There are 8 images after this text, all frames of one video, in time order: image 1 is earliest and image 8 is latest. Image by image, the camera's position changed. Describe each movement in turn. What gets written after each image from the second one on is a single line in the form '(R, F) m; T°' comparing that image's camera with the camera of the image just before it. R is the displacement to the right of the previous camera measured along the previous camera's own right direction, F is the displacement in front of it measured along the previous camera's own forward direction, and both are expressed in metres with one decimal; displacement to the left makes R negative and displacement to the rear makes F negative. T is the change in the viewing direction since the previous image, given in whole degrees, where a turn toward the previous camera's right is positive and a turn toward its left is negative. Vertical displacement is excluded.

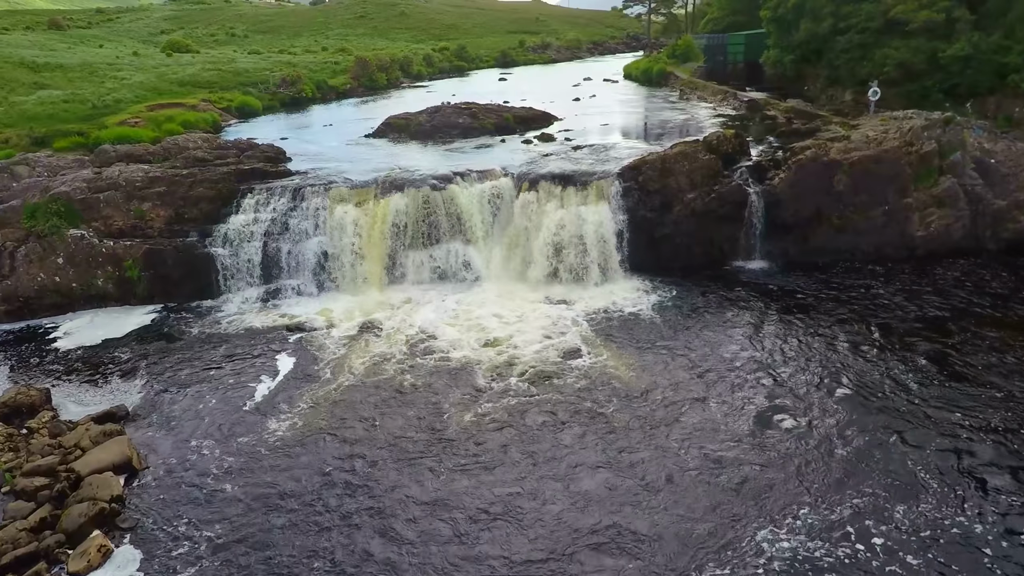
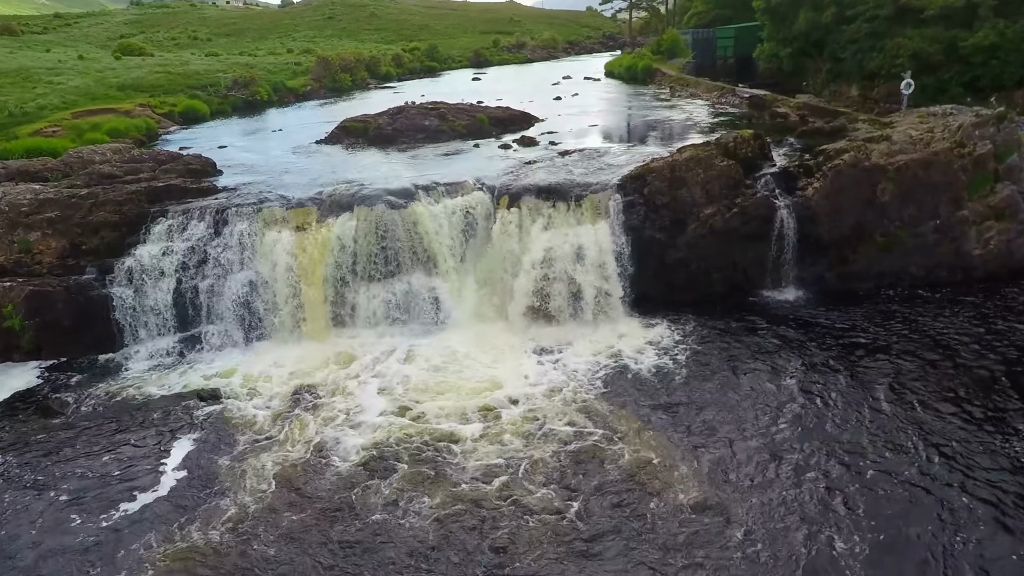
(0.0, +6.0) m; +2°
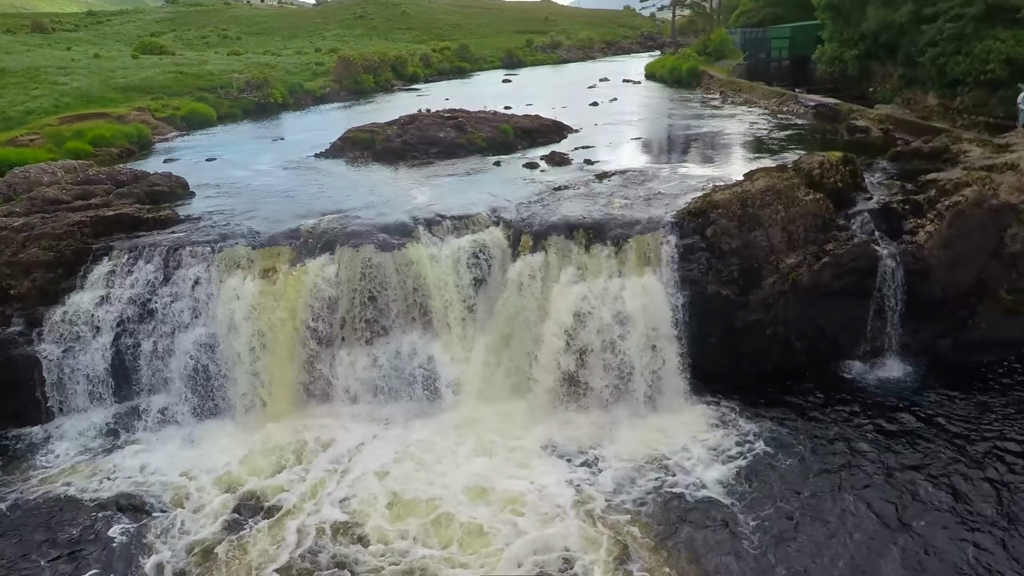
(+0.2, +5.4) m; -2°
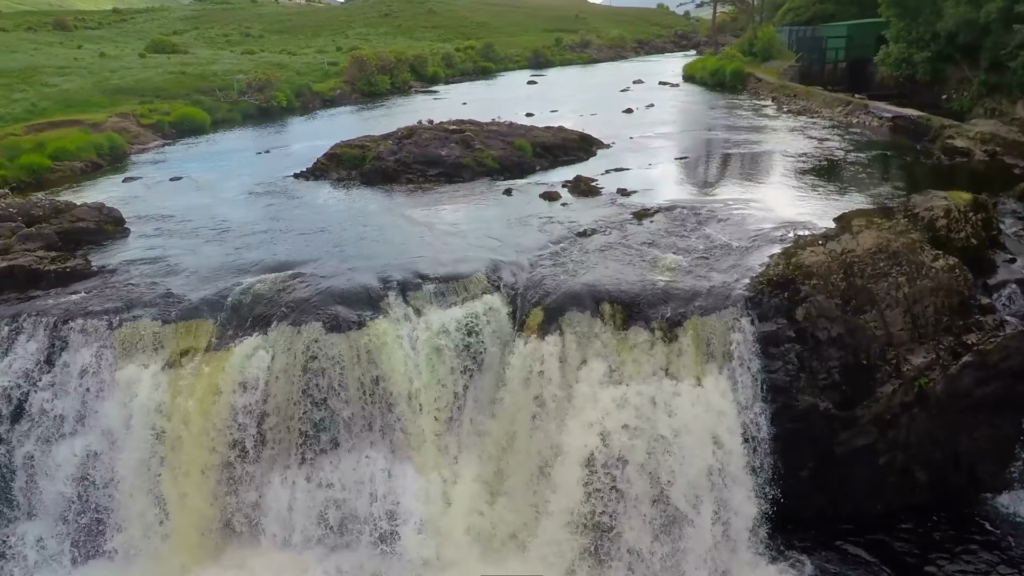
(+0.4, +5.7) m; -2°
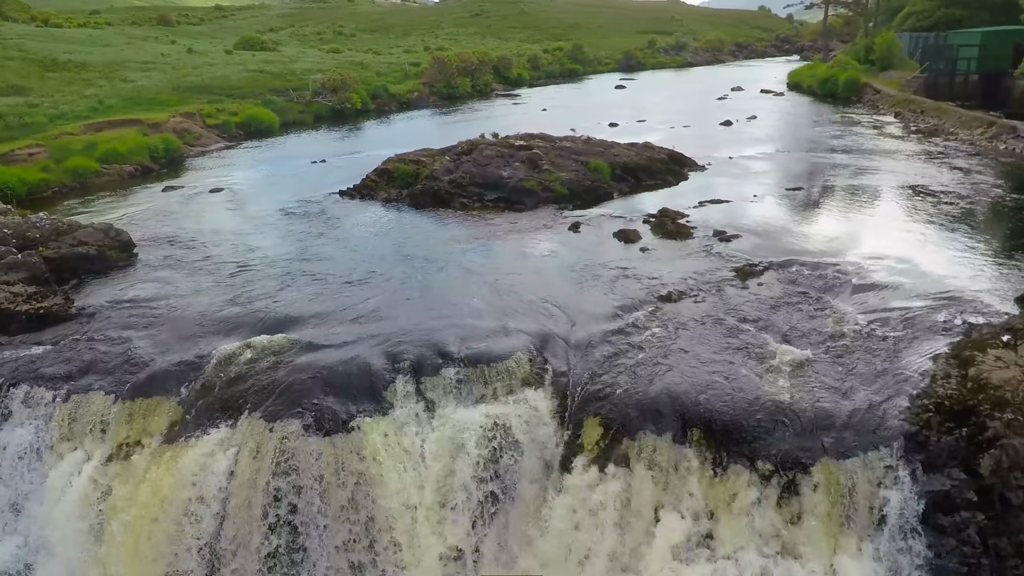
(+0.4, +3.9) m; -6°
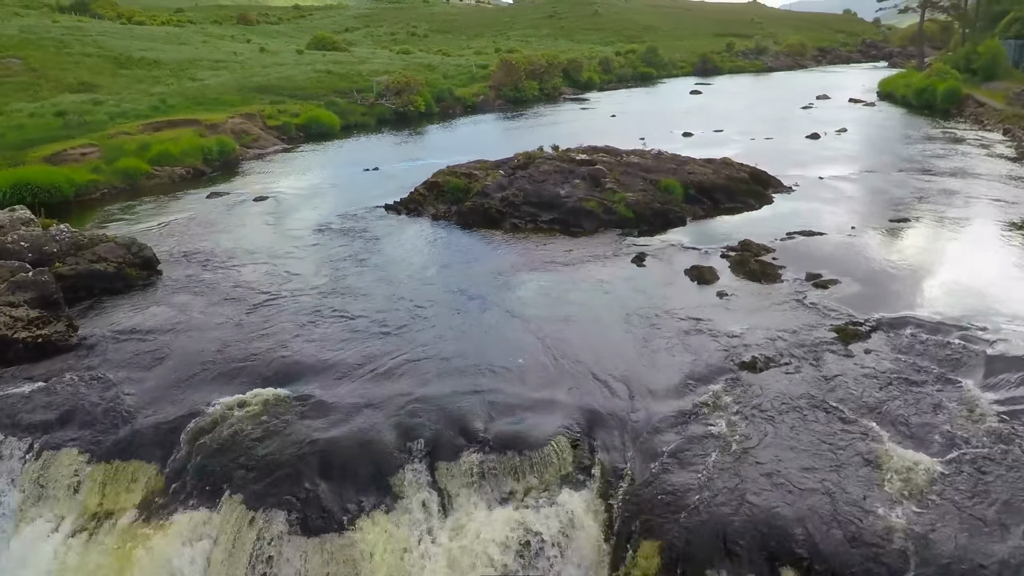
(+0.2, +2.2) m; -5°
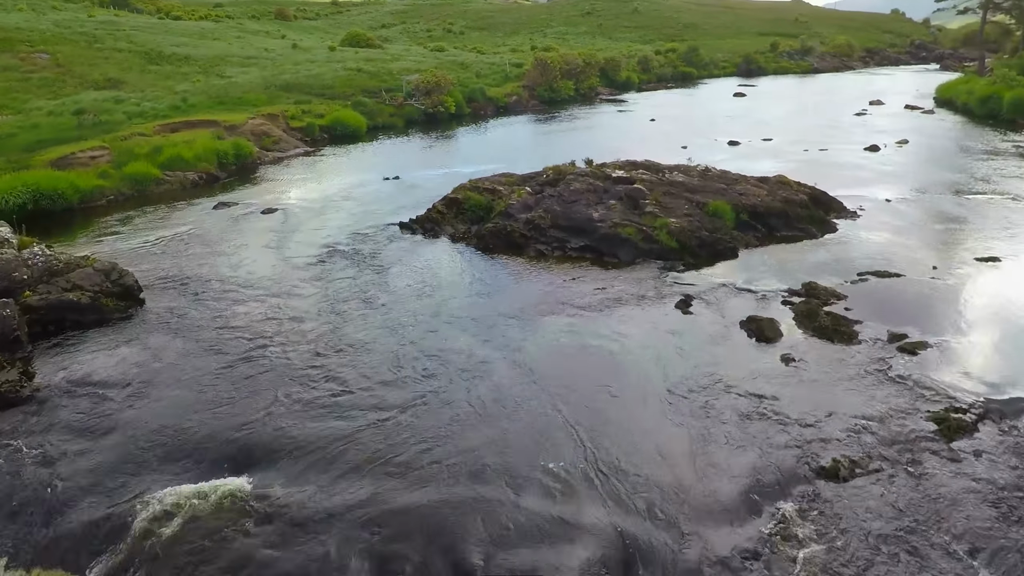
(+0.1, +2.3) m; -2°
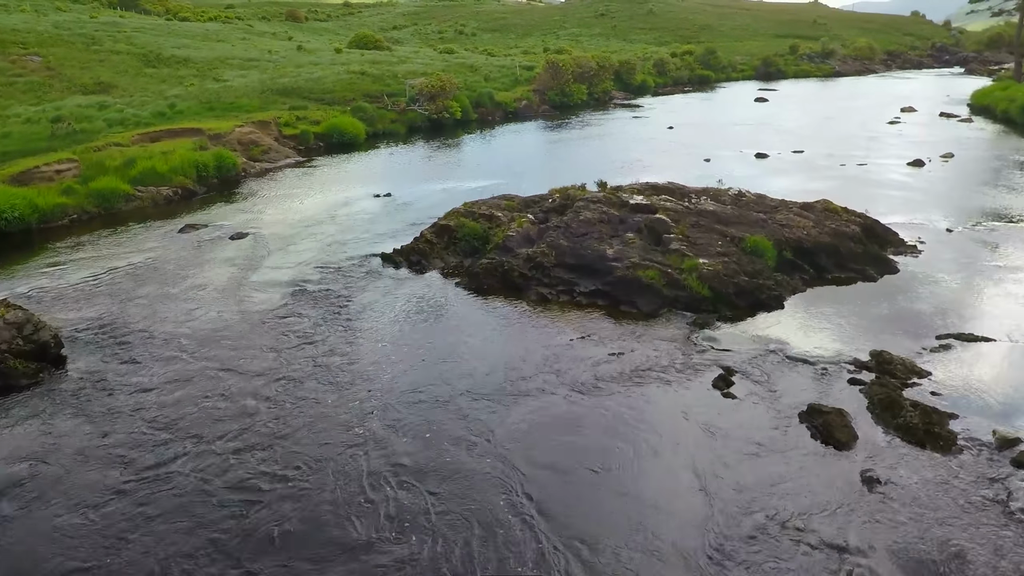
(+0.3, +2.9) m; -1°
